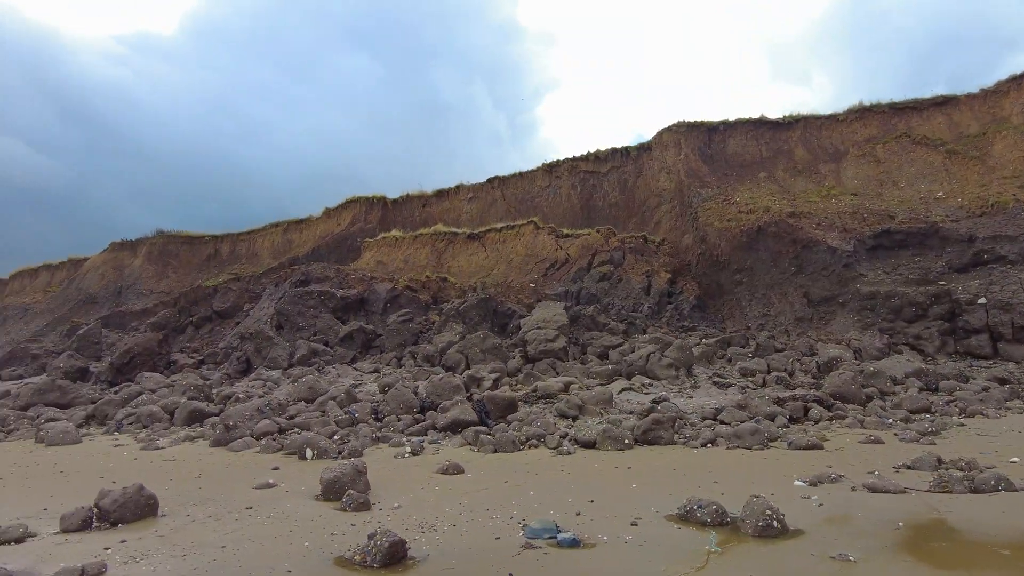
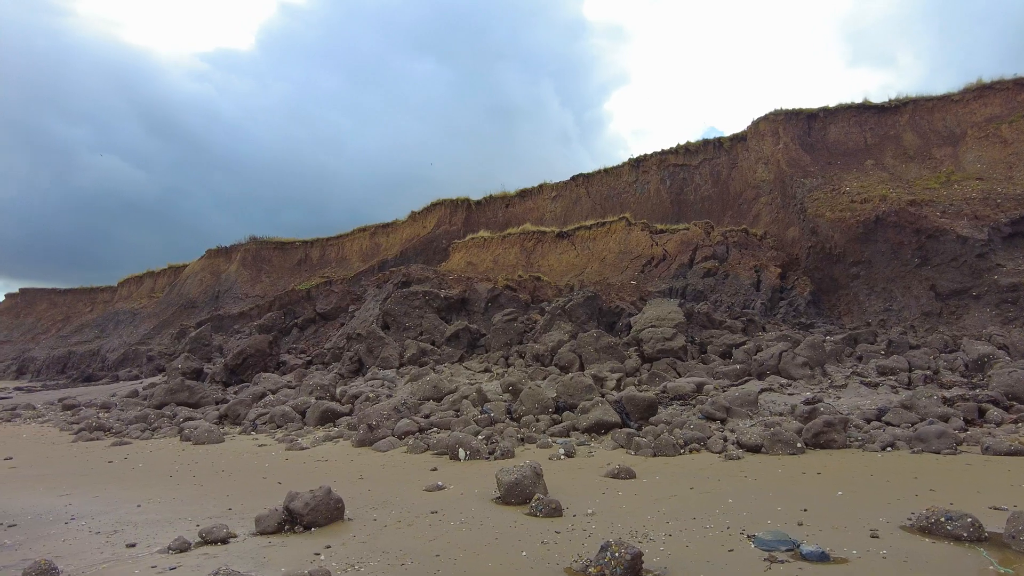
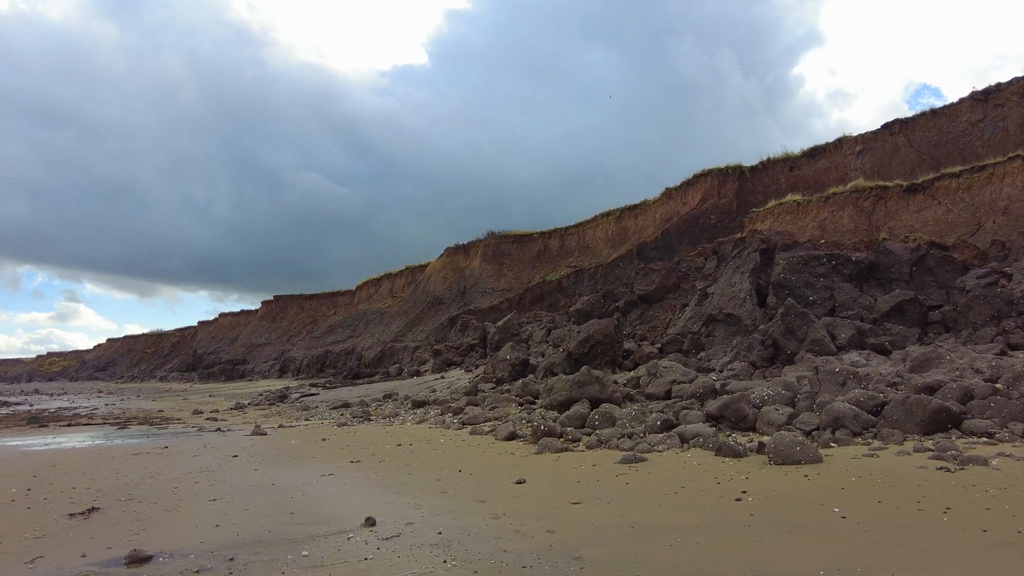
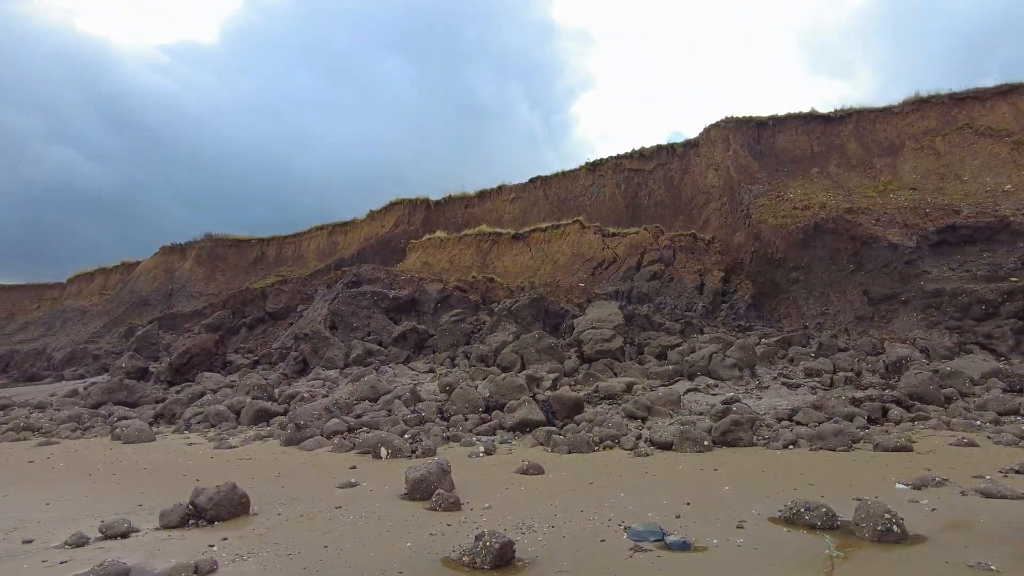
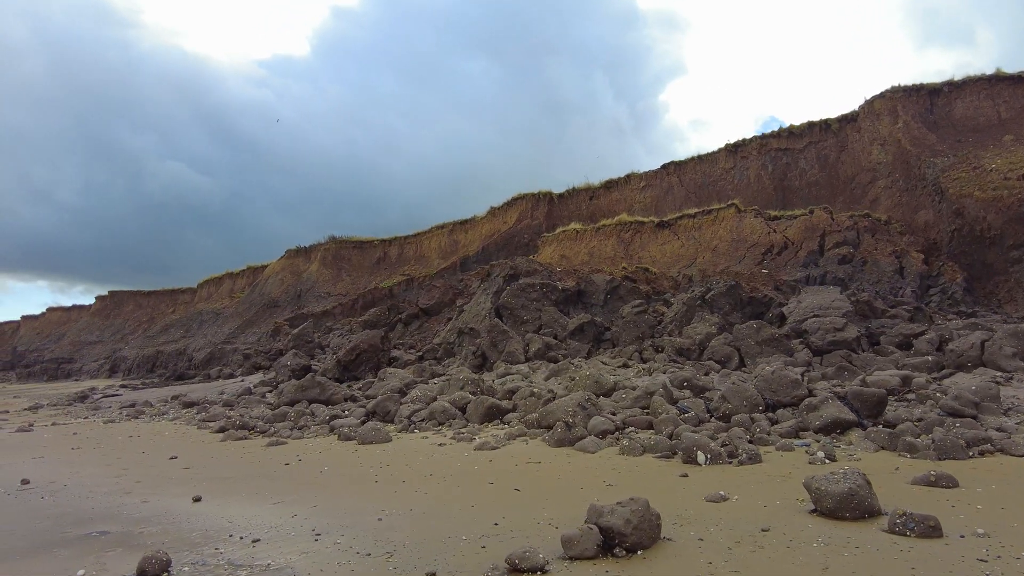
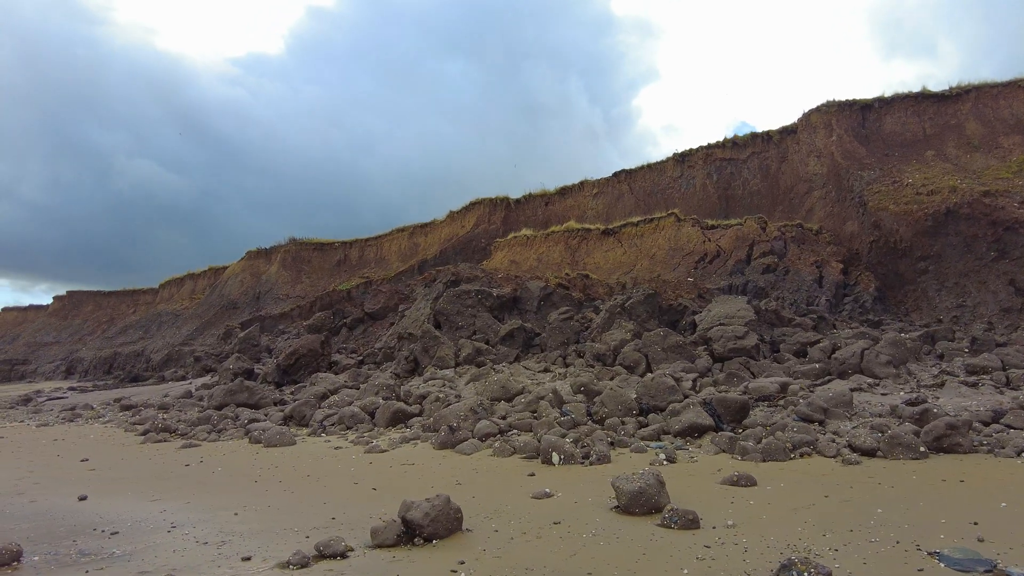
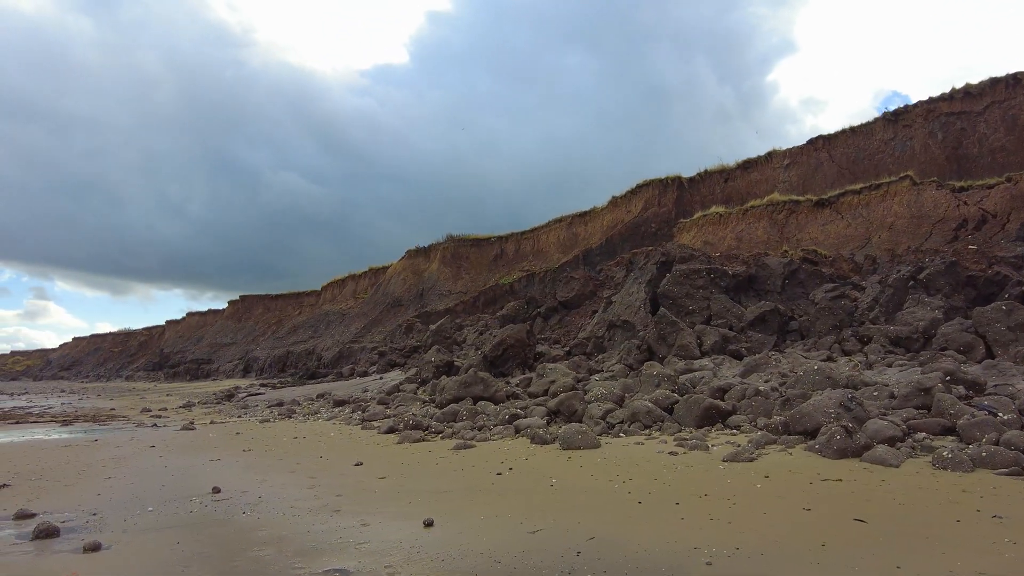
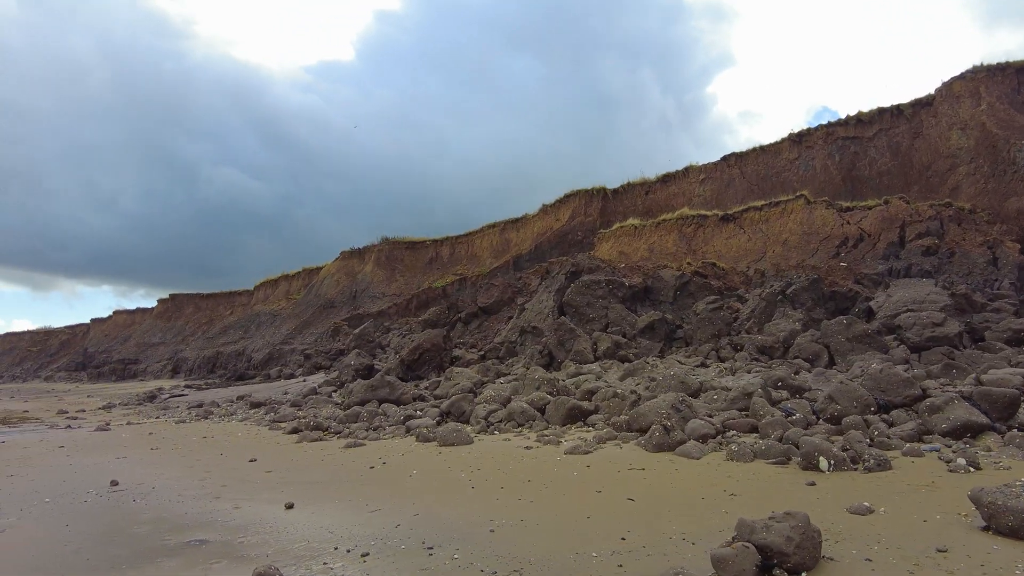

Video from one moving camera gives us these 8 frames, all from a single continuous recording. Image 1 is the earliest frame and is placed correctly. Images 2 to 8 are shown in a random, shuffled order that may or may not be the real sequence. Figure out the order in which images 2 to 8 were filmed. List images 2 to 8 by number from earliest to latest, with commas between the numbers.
4, 2, 6, 5, 8, 7, 3
